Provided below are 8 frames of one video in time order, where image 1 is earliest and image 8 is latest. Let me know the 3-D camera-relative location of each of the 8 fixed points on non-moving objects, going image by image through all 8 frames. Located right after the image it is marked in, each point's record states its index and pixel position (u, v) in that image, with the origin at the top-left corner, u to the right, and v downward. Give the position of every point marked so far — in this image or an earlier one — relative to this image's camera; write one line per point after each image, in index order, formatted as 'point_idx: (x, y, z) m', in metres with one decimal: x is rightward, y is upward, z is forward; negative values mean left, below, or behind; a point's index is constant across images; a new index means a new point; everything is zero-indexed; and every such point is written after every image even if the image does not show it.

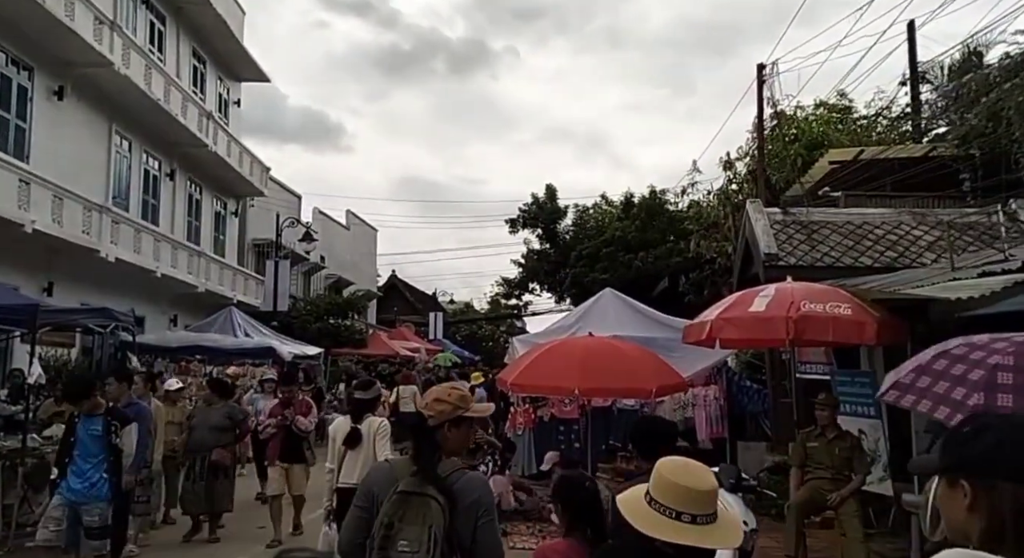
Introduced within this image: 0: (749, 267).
0: (+2.9, +0.2, +11.3) m
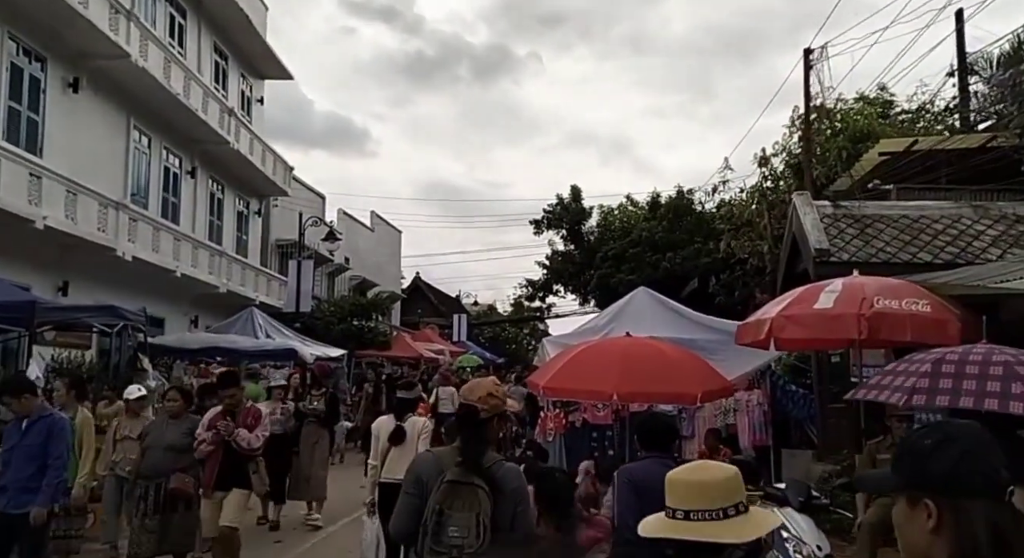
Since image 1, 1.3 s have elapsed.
0: (+3.3, +0.2, +10.6) m
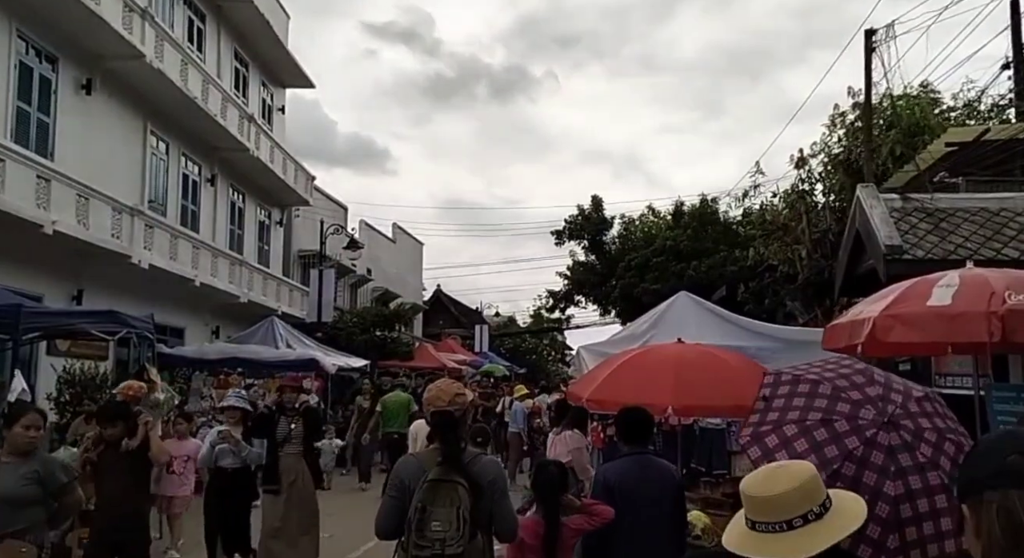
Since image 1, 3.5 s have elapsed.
0: (+3.7, +0.2, +9.8) m
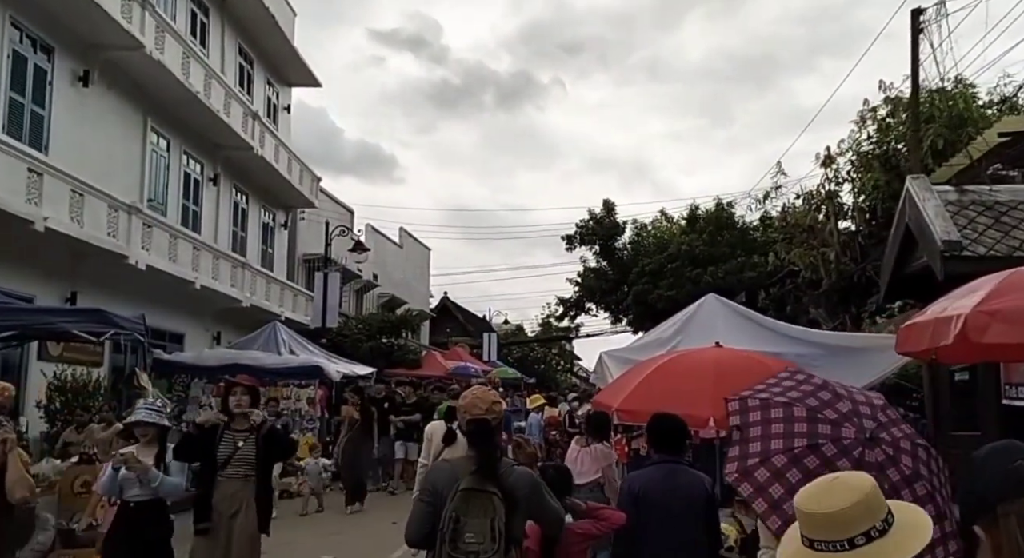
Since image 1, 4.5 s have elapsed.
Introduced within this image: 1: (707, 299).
0: (+3.9, +0.2, +9.0) m
1: (+2.3, -0.2, +11.1) m
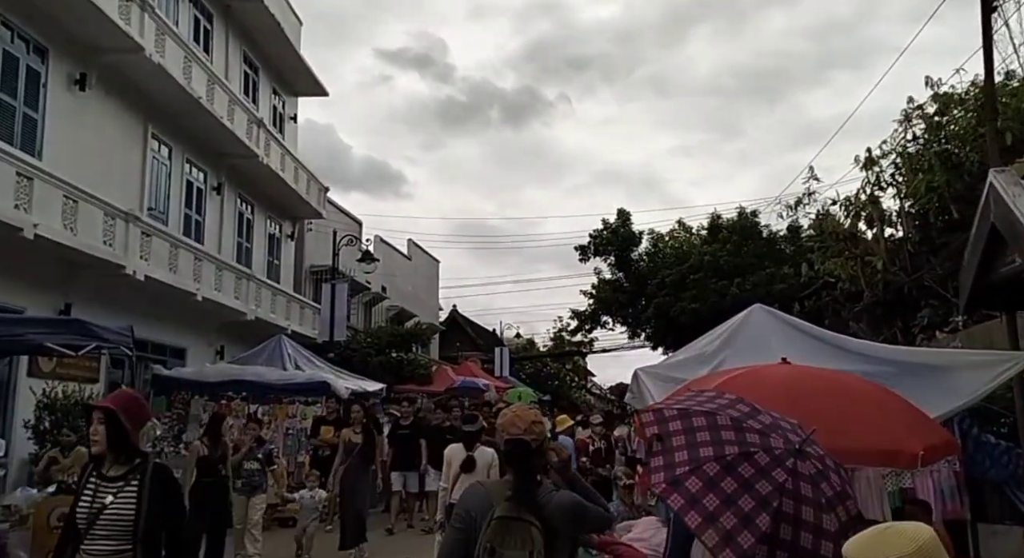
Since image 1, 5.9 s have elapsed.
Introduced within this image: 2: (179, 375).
0: (+4.1, +0.1, +7.9) m
1: (+2.6, -0.3, +10.0) m
2: (-5.3, -1.5, +14.7) m
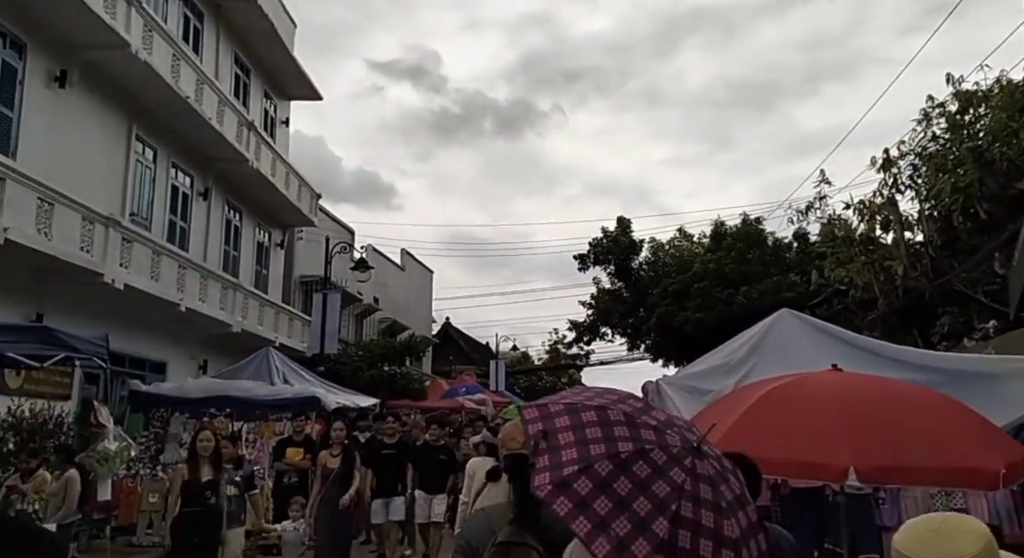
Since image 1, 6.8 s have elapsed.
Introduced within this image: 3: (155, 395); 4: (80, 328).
0: (+4.2, +0.1, +7.0) m
1: (+2.7, -0.4, +9.1) m
2: (-5.2, -1.7, +13.8) m
3: (-5.3, -1.7, +13.7) m
4: (-7.1, -0.8, +15.3) m
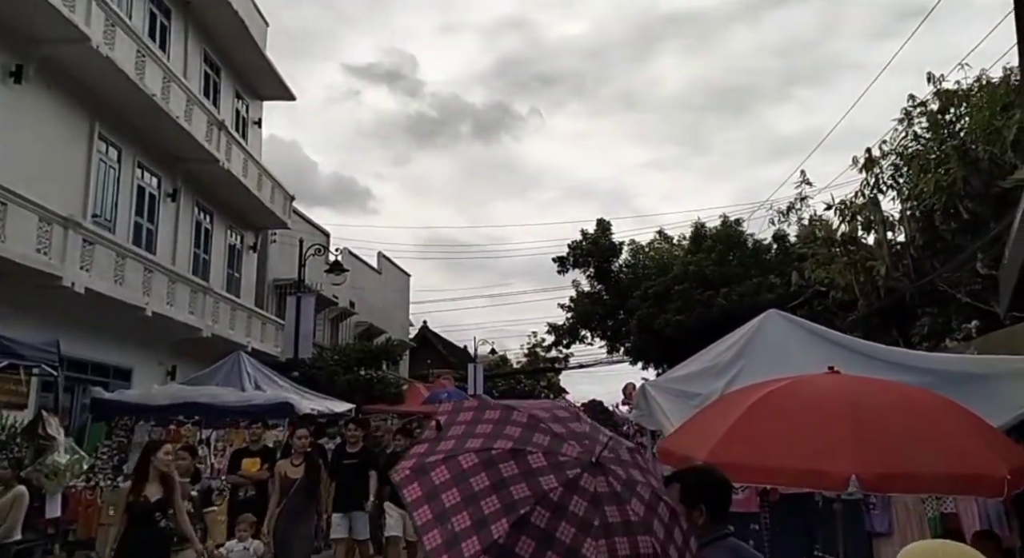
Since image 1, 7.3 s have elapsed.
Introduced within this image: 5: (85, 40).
0: (+4.1, +0.1, +6.7) m
1: (+2.5, -0.3, +8.8) m
2: (-5.5, -1.7, +13.2) m
3: (-5.6, -1.8, +13.2) m
4: (-7.4, -0.9, +14.7) m
5: (-6.7, +3.7, +14.6) m
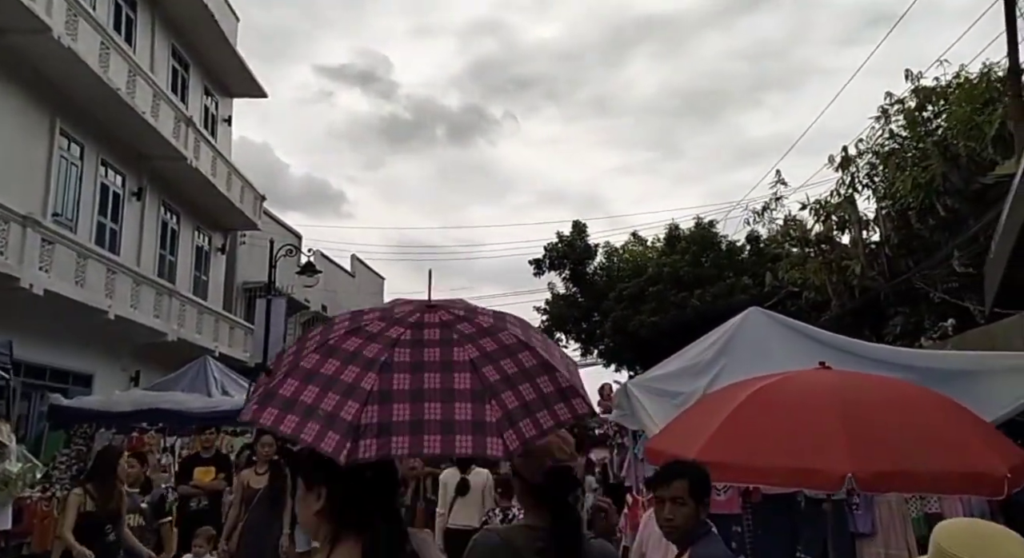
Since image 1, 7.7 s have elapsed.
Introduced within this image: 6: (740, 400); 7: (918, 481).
0: (+3.9, +0.2, +6.5) m
1: (+2.3, -0.3, +8.6) m
2: (-5.9, -1.7, +12.8) m
3: (-5.9, -1.8, +12.7) m
4: (-7.8, -0.9, +14.2) m
5: (-7.1, +3.7, +14.1) m
6: (+1.4, -0.7, +5.6) m
7: (+2.1, -1.1, +4.9) m
